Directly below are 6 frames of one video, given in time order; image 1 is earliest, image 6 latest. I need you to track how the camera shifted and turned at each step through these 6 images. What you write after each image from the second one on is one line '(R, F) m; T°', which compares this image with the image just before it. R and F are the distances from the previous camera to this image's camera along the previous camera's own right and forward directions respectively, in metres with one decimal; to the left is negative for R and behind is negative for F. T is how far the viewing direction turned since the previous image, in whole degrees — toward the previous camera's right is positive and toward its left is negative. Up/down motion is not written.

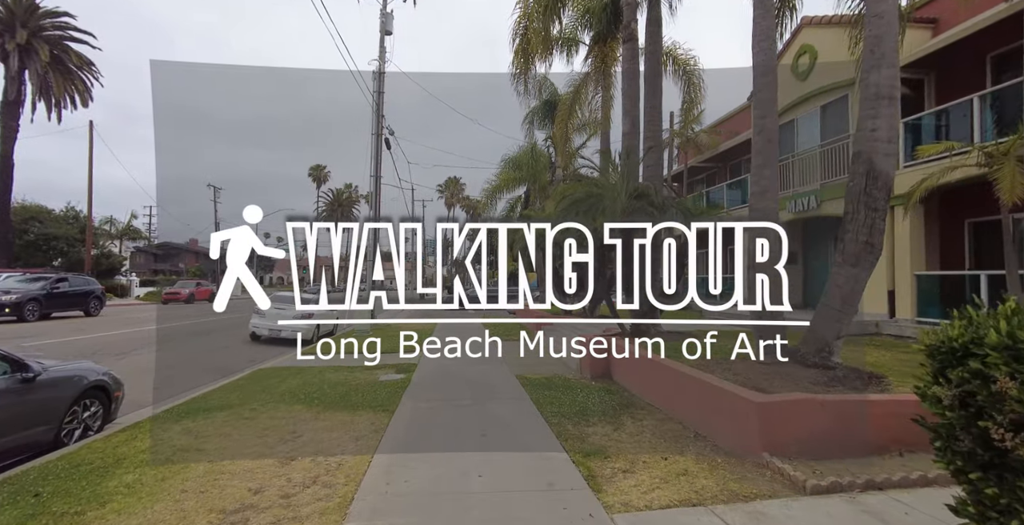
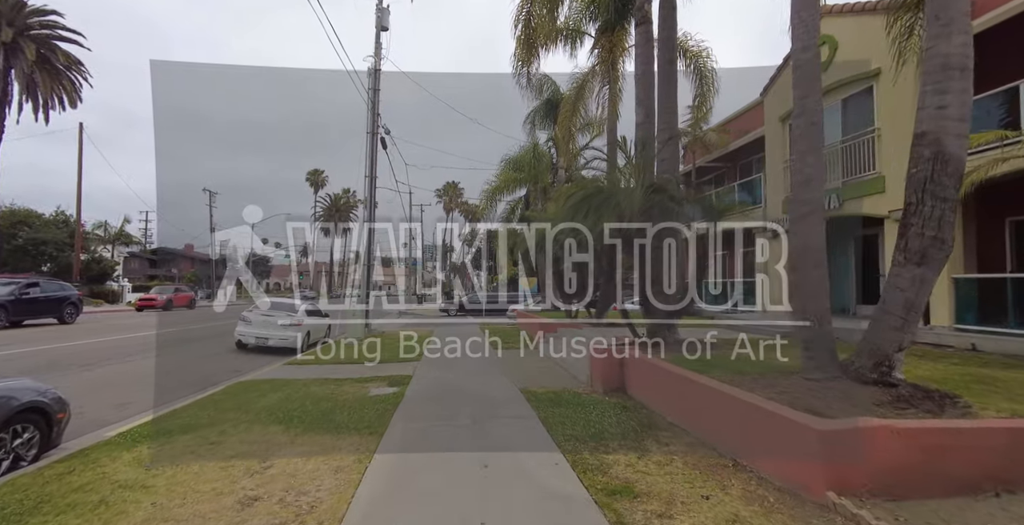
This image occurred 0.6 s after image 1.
(-0.1, +0.7) m; 0°
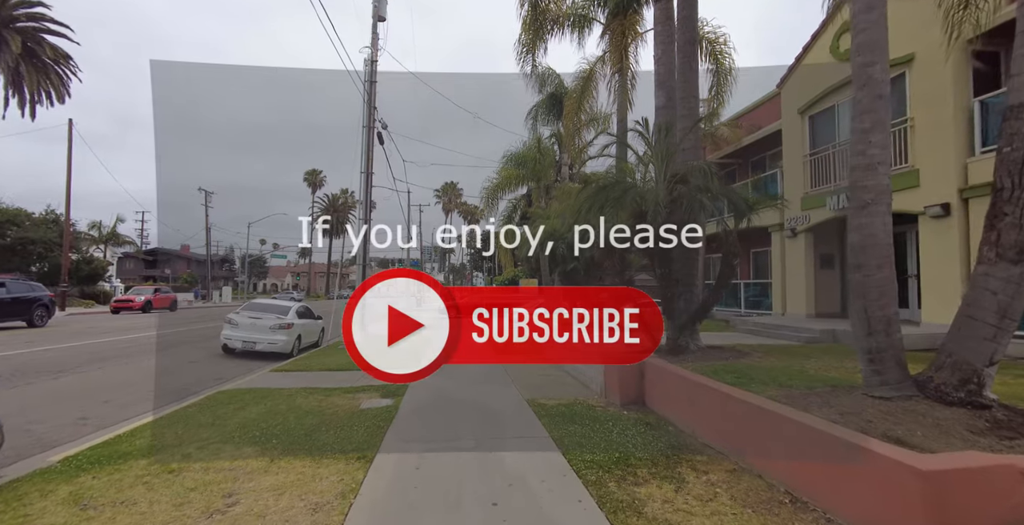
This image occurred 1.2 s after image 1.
(-0.1, +0.7) m; 0°
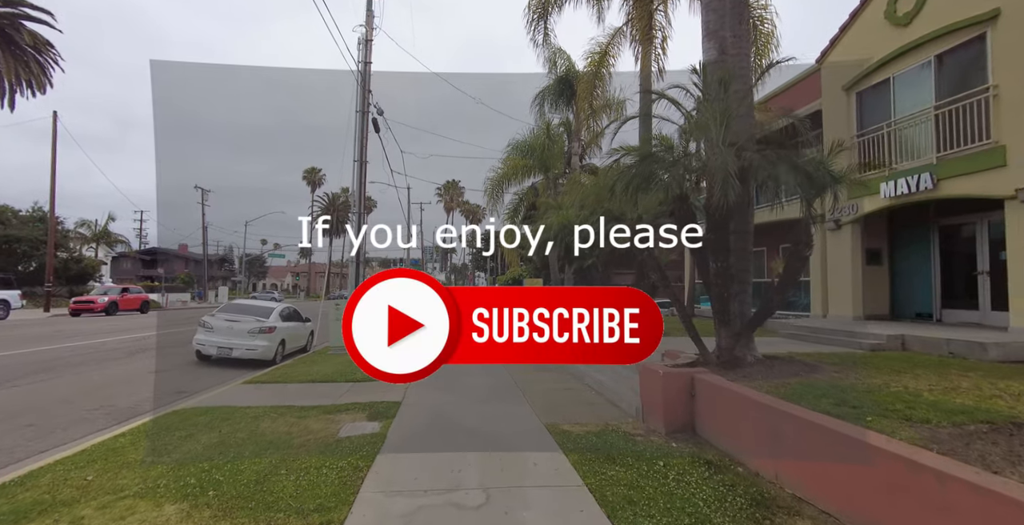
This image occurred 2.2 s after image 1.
(-0.2, +1.3) m; 0°
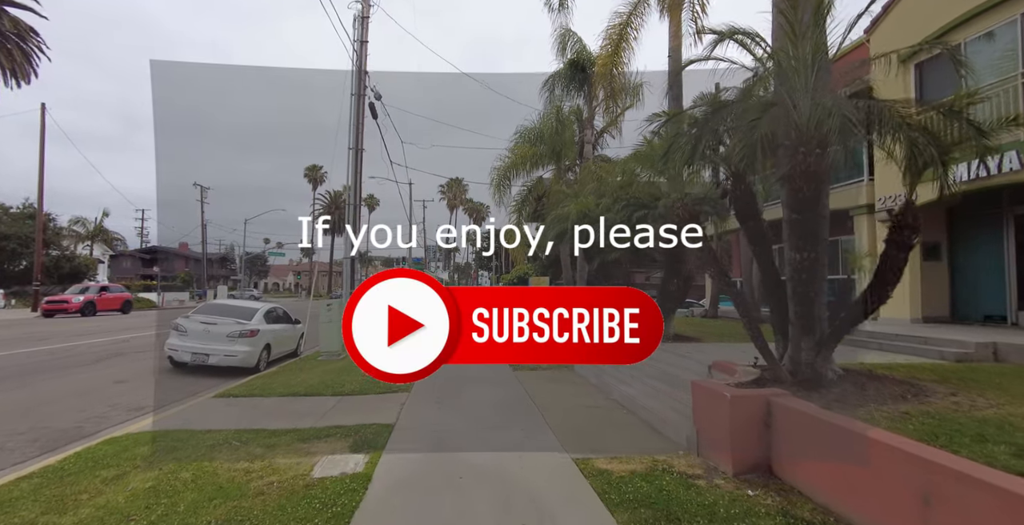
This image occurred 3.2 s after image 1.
(-0.2, +1.2) m; 0°
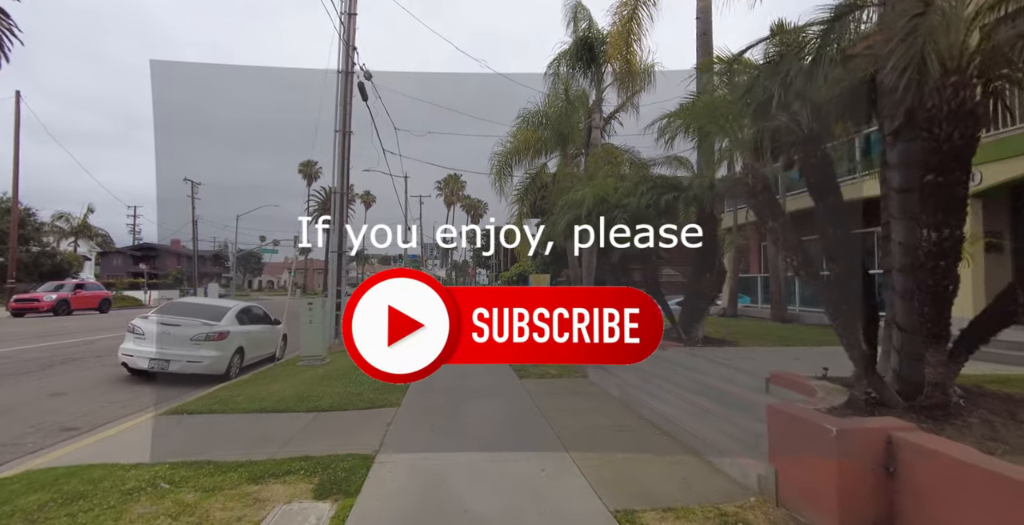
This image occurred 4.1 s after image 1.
(-0.1, +1.2) m; 0°
